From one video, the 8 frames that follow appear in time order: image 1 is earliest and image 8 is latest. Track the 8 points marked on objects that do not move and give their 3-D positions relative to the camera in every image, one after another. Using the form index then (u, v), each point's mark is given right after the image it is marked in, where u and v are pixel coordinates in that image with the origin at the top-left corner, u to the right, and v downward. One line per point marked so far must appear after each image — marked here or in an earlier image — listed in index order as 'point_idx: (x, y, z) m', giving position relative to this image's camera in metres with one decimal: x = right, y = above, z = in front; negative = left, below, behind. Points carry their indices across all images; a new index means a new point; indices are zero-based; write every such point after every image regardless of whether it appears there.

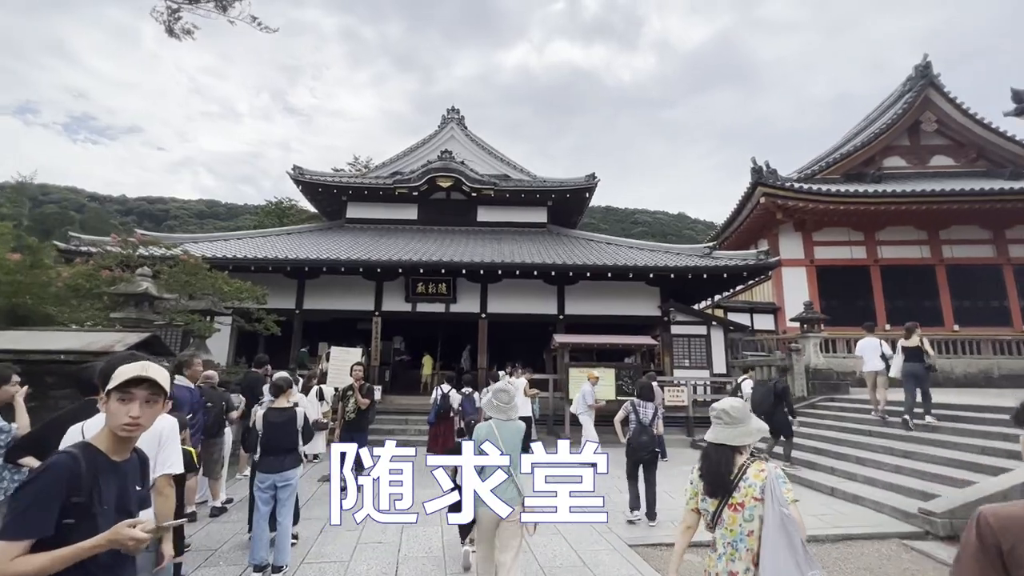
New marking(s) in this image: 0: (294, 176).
0: (-7.3, +3.8, +15.8) m
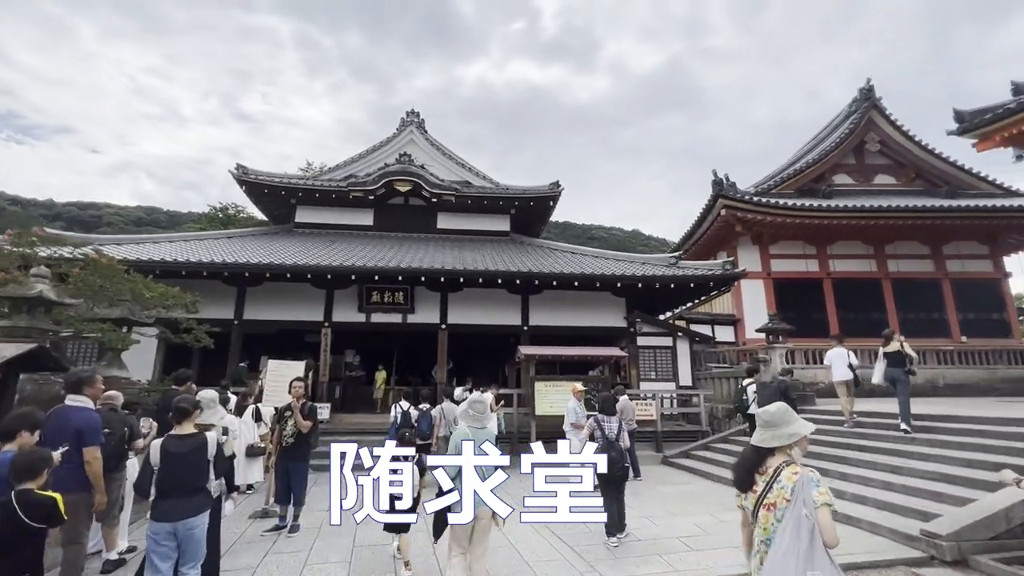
0: (-8.5, +3.5, +14.6) m
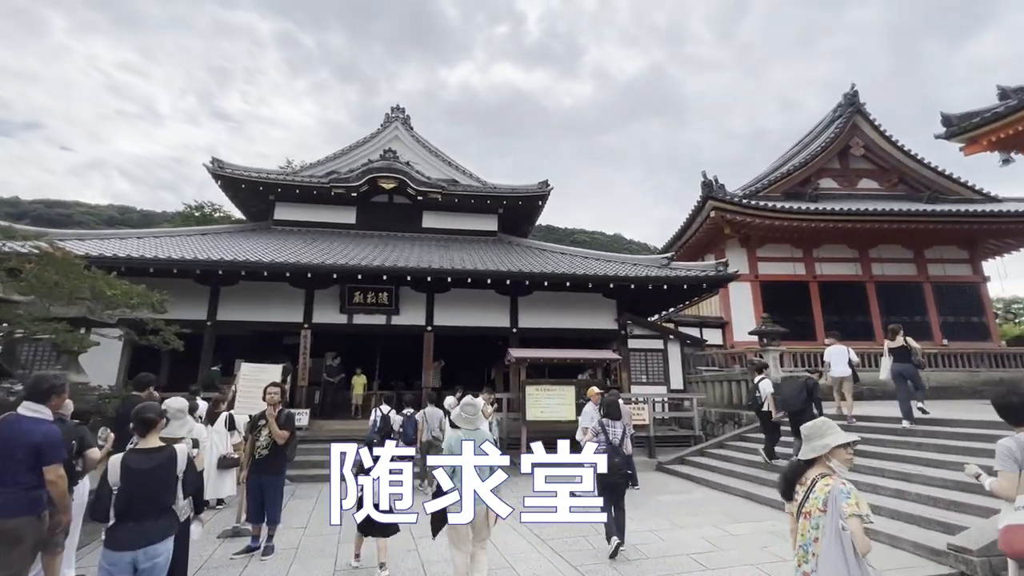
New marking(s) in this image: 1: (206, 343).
0: (-8.9, +3.5, +13.9) m
1: (-7.2, -1.3, +11.0) m
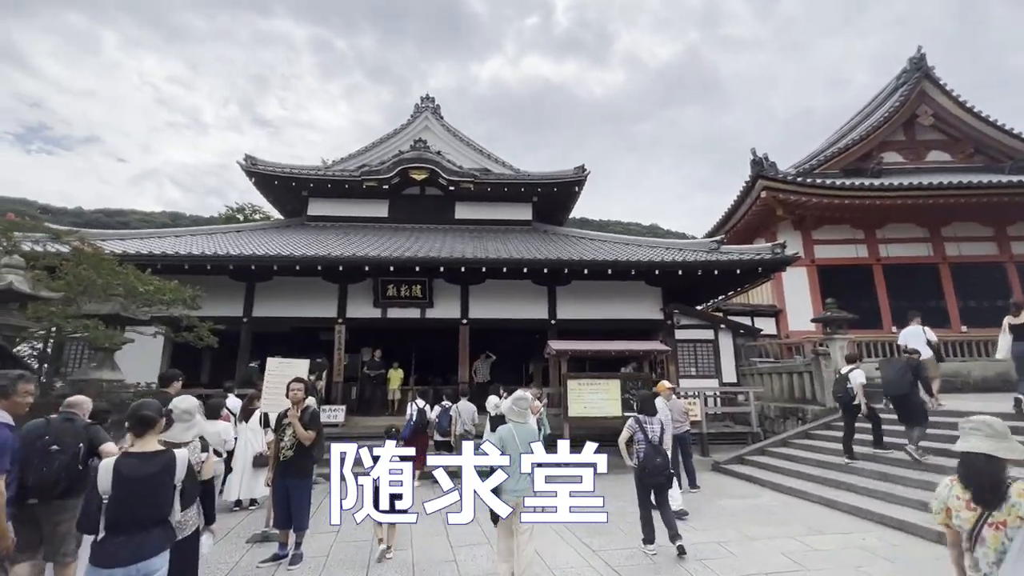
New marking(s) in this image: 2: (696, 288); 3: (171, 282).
0: (-7.9, +3.6, +13.9) m
1: (-6.3, -1.2, +11.0) m
2: (+4.7, 0.0, +12.0) m
3: (-6.0, +0.1, +8.2) m
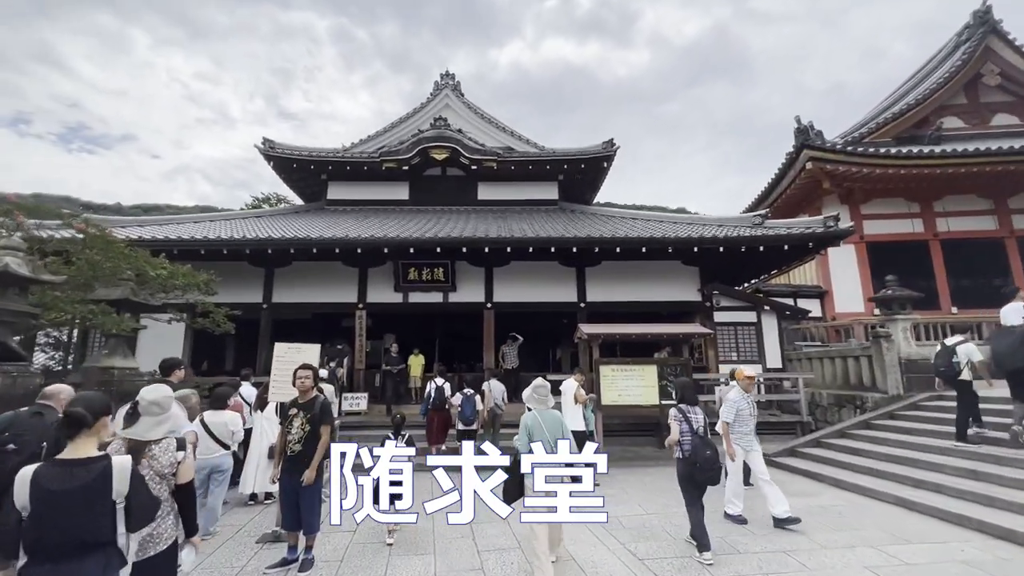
0: (-7.2, +4.0, +13.6) m
1: (-5.7, -0.9, +10.7) m
2: (+5.4, +0.5, +11.1) m
3: (-5.5, +0.4, +7.9) m
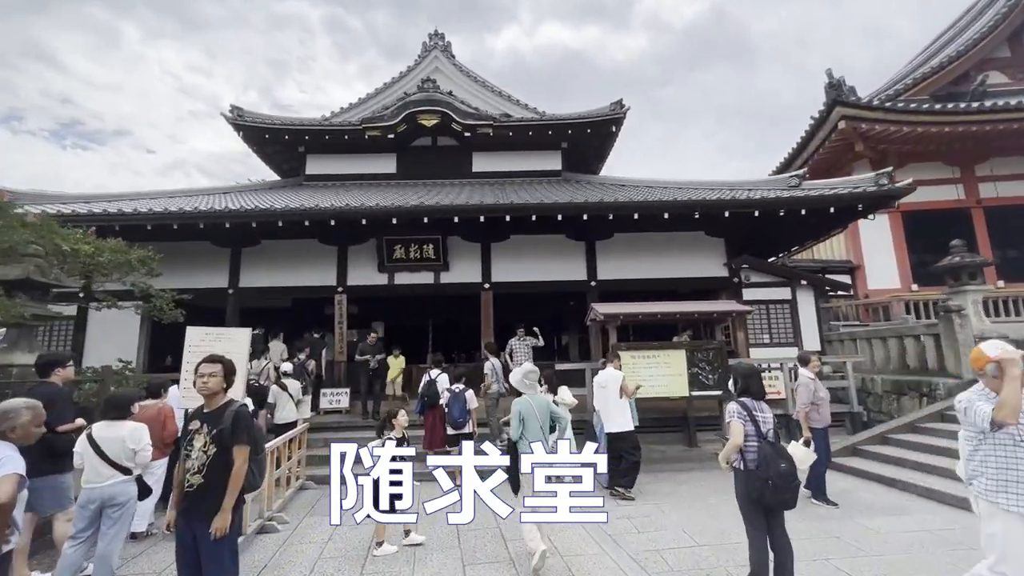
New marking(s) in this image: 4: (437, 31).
0: (-7.3, +4.3, +12.2) m
1: (-5.7, -0.5, +9.4) m
2: (+5.3, +1.1, +9.8) m
3: (-5.5, +0.7, +6.6) m
4: (-2.3, +8.0, +14.6) m
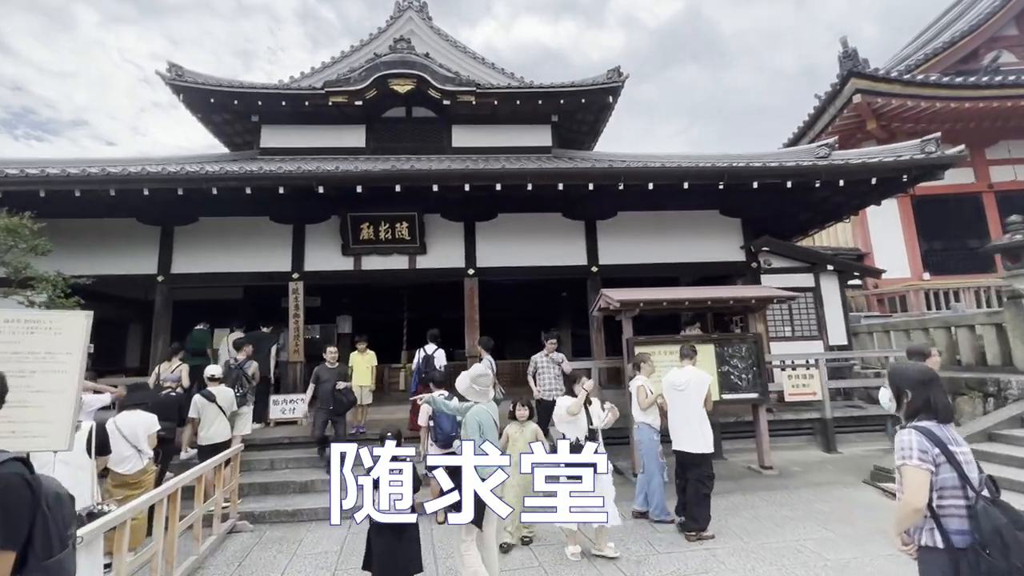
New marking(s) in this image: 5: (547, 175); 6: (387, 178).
0: (-7.6, +4.6, +10.4) m
1: (-5.8, -0.3, +7.7) m
2: (+5.1, +1.3, +8.7) m
3: (-5.6, +0.9, +4.9) m
4: (-2.8, +8.2, +13.1) m
5: (+0.5, +1.6, +6.9) m
6: (-1.8, +1.6, +6.9) m
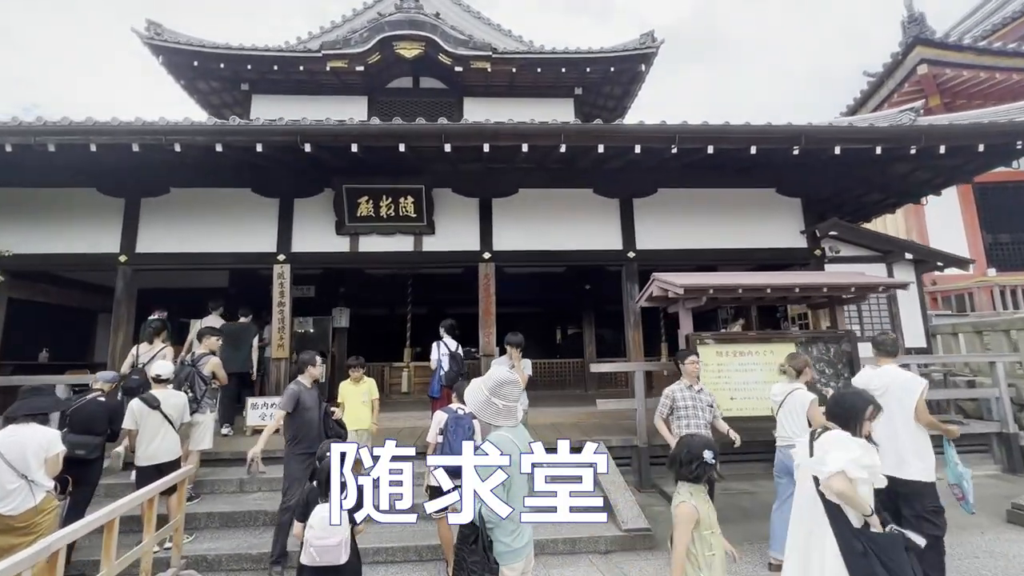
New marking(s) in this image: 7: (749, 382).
0: (-7.2, +4.9, +9.3) m
1: (-5.5, 0.0, +6.6) m
2: (+5.5, +1.5, +7.4) m
3: (-5.2, +1.1, +3.8) m
4: (-2.3, +8.5, +11.9) m
5: (+0.9, +1.8, +5.7) m
6: (-1.4, +1.8, +5.7) m
7: (+2.1, -0.9, +4.8) m
